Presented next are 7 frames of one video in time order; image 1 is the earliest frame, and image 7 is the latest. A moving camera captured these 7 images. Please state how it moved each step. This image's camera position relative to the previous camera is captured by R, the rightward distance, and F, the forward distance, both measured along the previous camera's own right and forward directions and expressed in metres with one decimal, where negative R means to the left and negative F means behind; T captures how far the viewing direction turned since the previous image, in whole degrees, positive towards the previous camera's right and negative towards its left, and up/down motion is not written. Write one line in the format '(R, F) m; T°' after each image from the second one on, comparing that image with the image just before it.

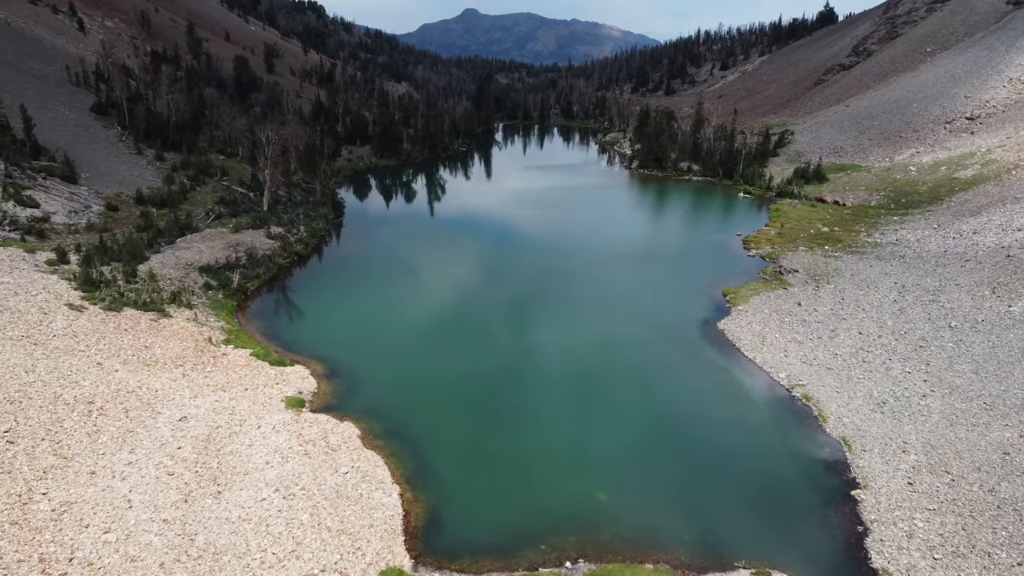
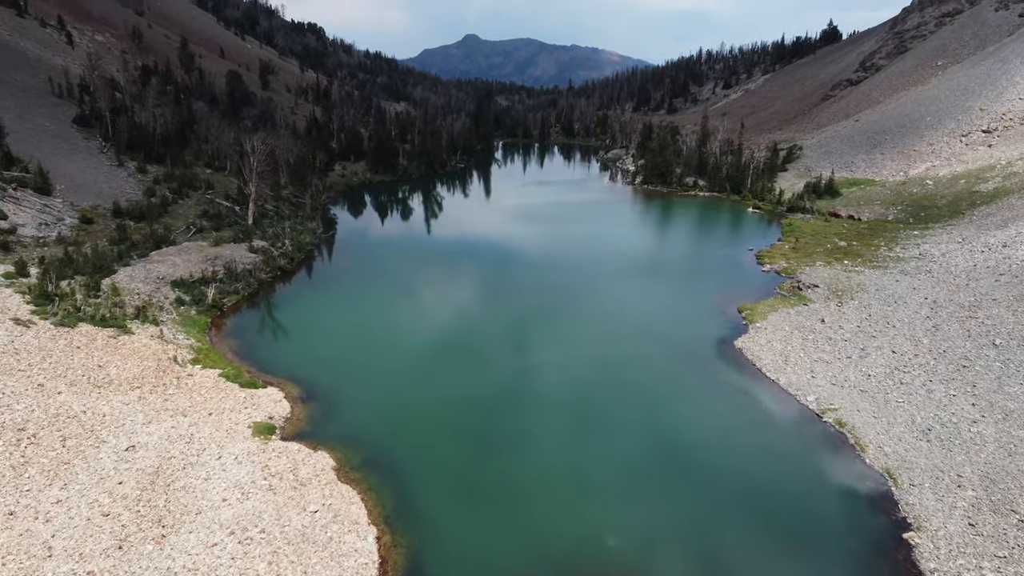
(+0.3, +3.1) m; 0°
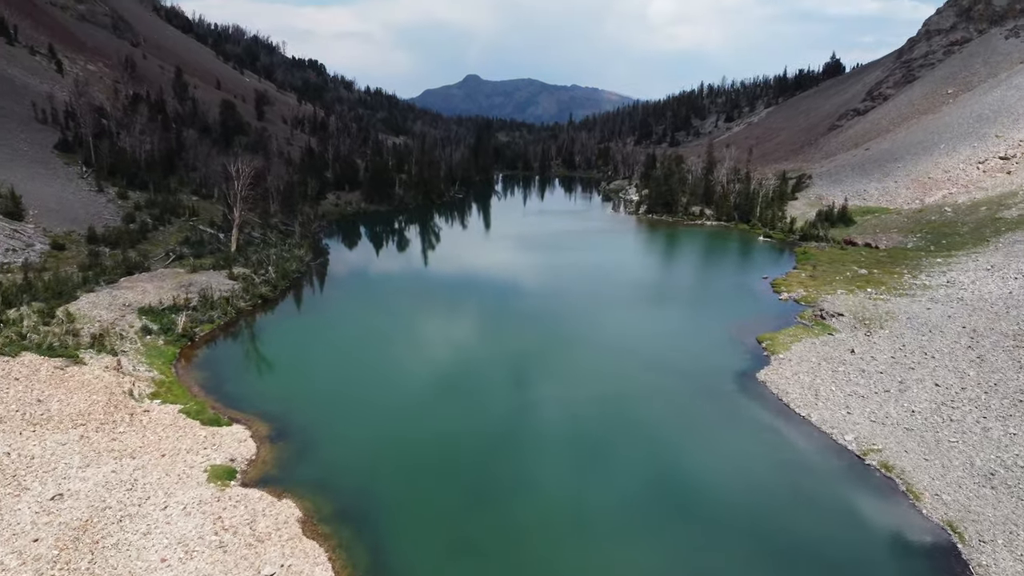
(+0.3, +3.1) m; 0°
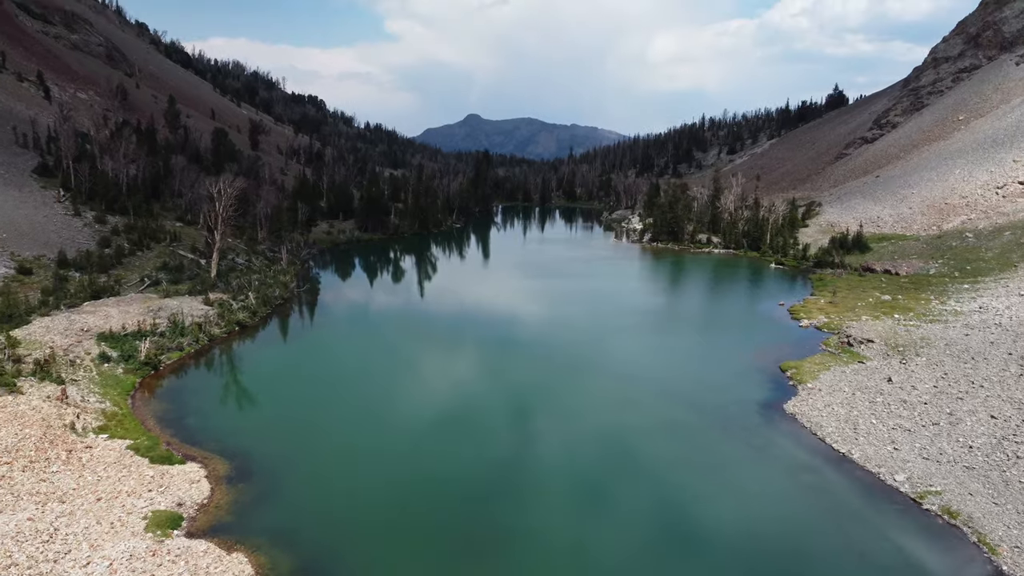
(+0.2, +3.1) m; 0°
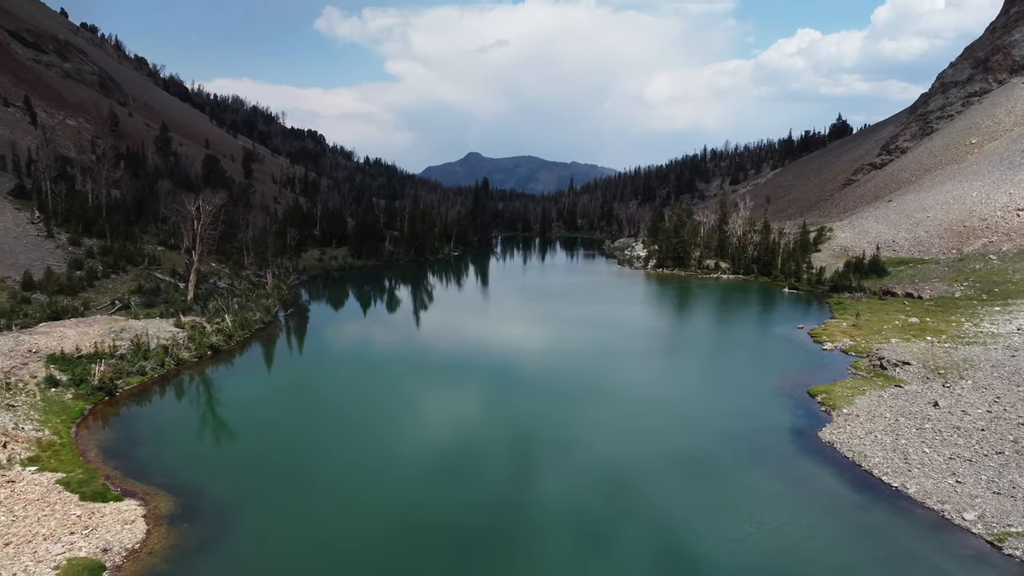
(+0.3, +3.0) m; 0°
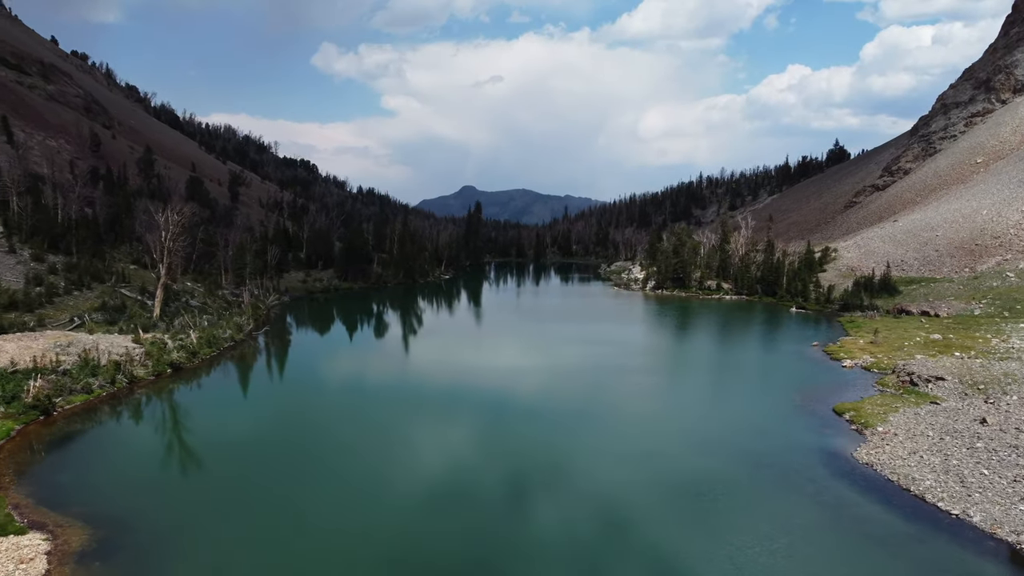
(+0.3, +2.8) m; 0°
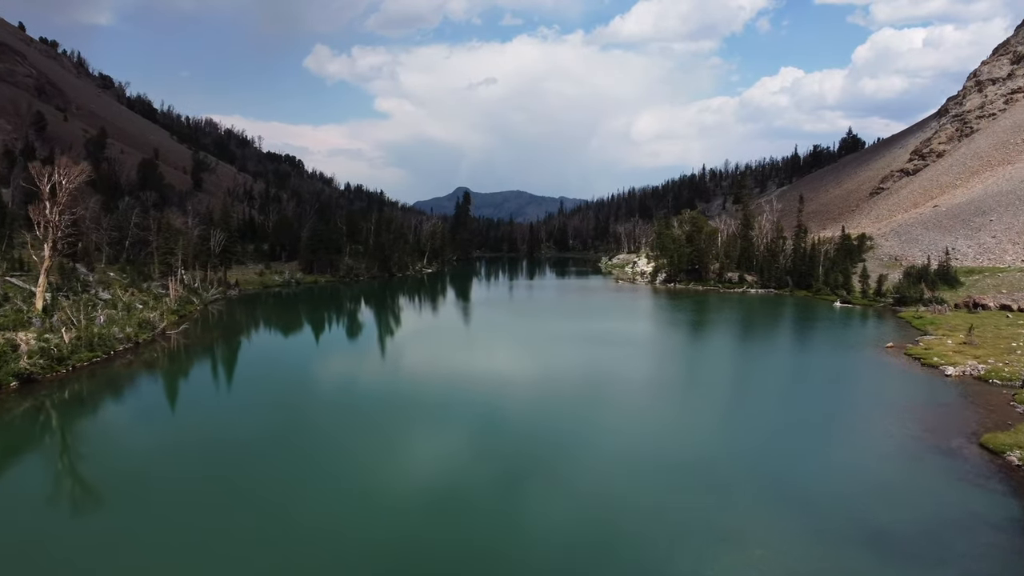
(+0.3, +8.4) m; +1°
